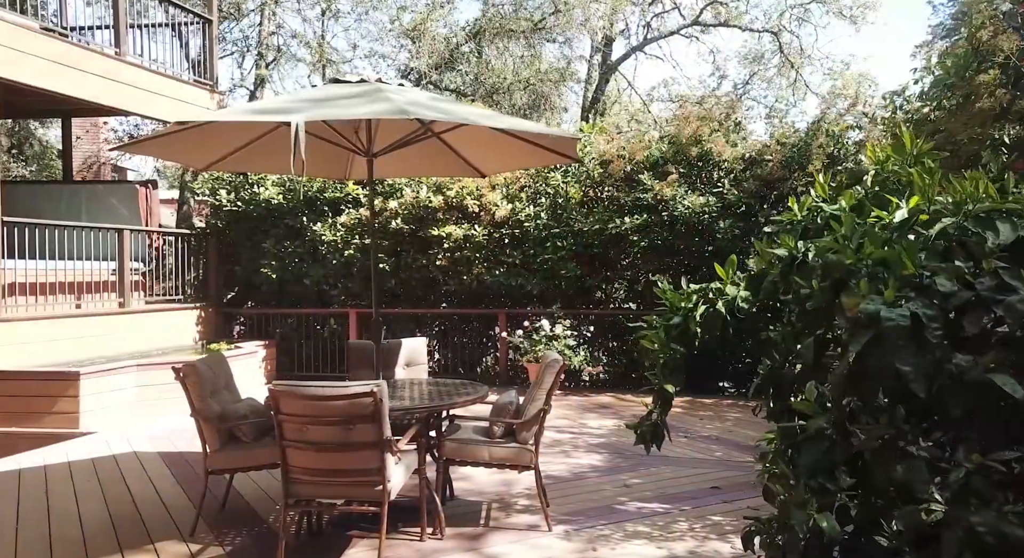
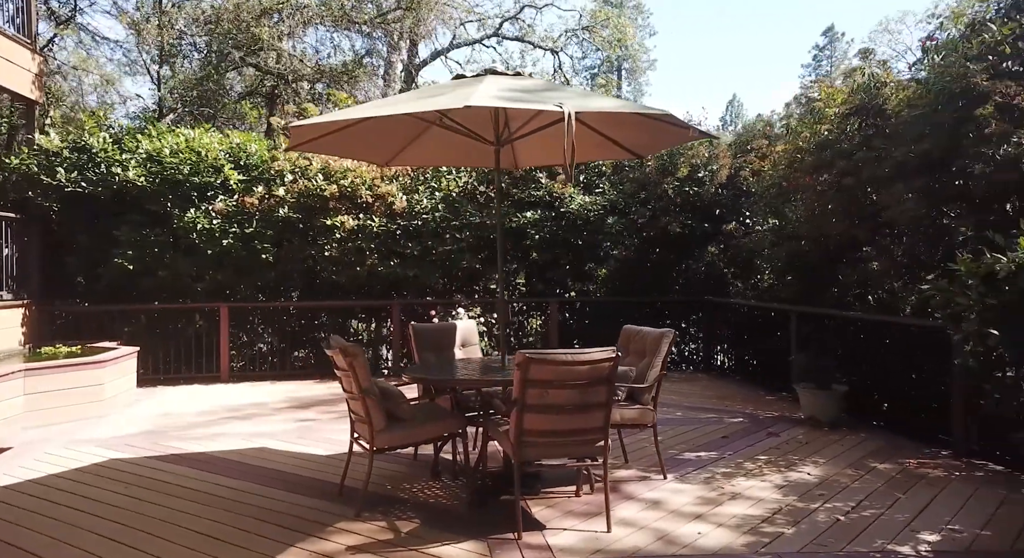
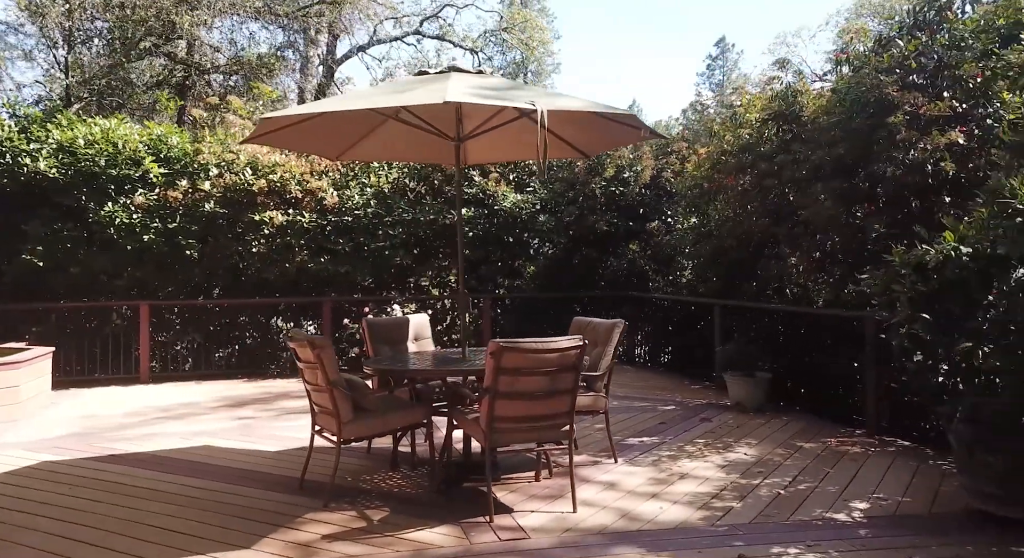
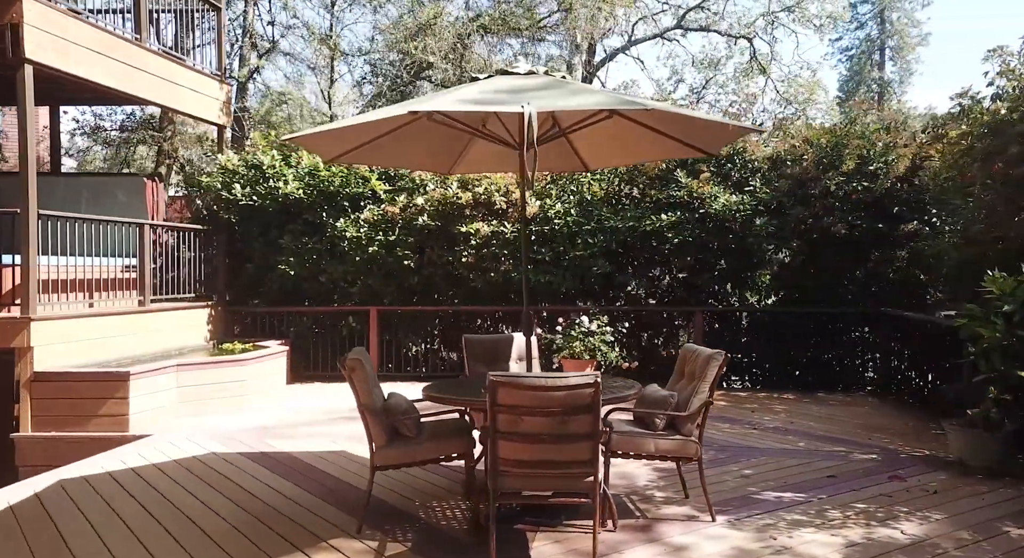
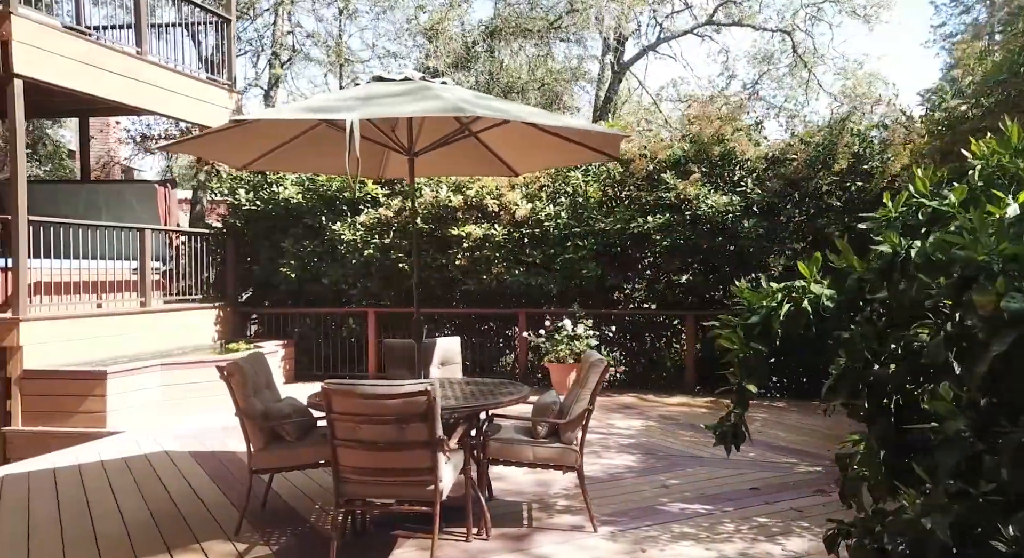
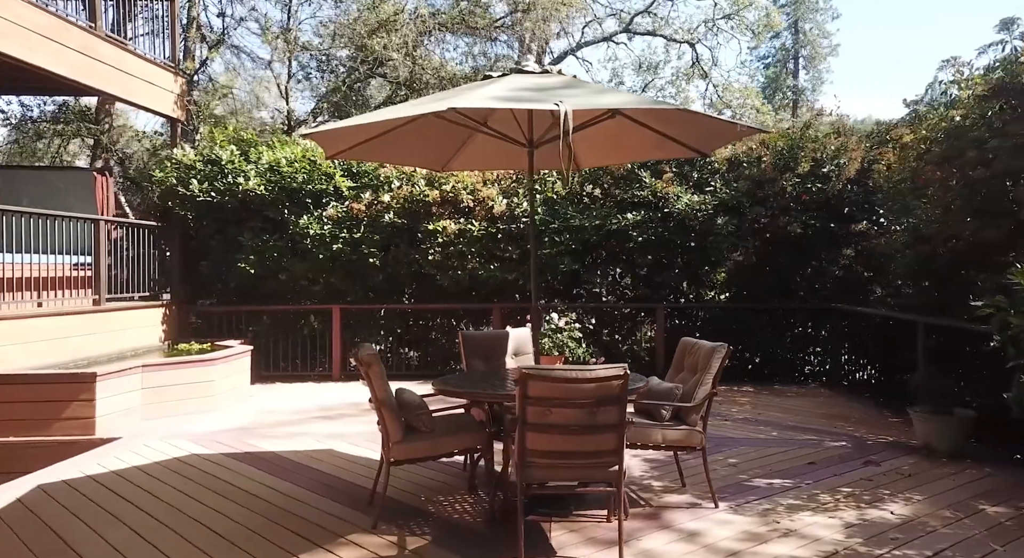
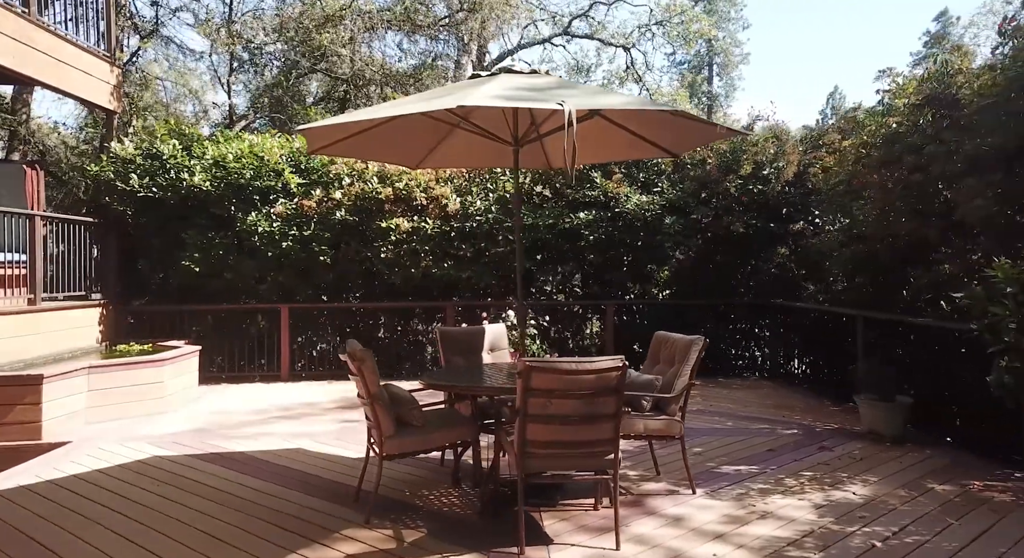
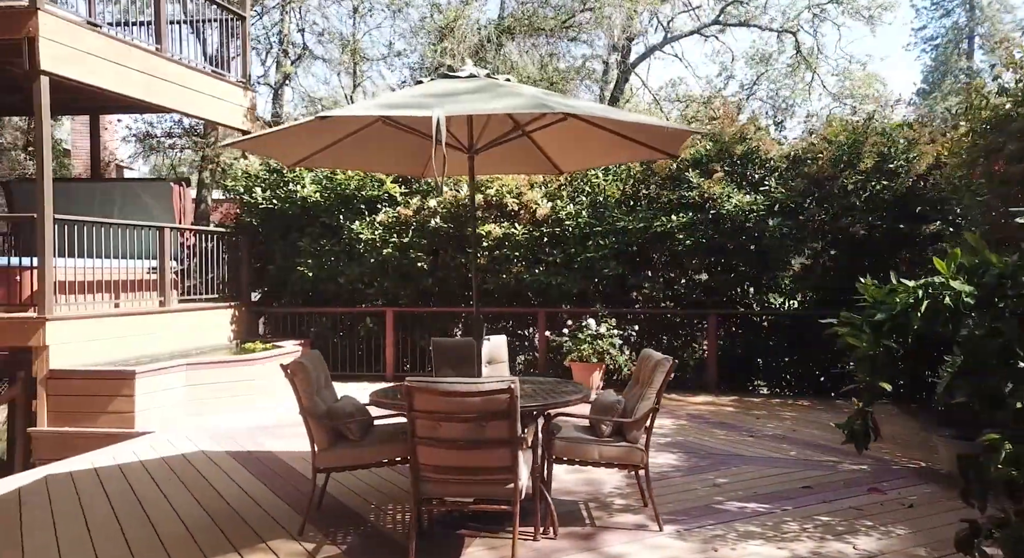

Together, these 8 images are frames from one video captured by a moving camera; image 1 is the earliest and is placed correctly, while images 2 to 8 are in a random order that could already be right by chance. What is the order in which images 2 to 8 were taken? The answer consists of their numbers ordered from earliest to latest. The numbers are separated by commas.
5, 8, 4, 6, 7, 2, 3
